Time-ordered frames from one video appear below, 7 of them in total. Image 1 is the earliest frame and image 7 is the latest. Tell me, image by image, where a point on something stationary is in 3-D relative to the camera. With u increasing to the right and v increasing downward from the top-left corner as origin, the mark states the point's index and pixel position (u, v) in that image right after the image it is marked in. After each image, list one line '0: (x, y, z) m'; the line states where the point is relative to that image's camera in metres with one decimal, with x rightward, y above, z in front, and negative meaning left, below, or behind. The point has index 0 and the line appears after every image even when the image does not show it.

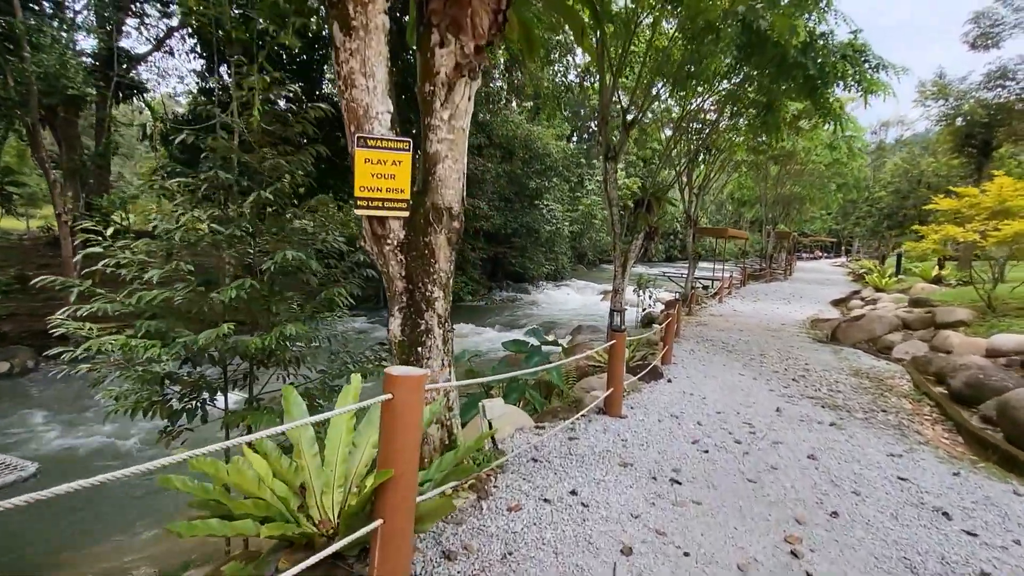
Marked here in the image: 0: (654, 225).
0: (+2.0, +0.9, +6.8) m
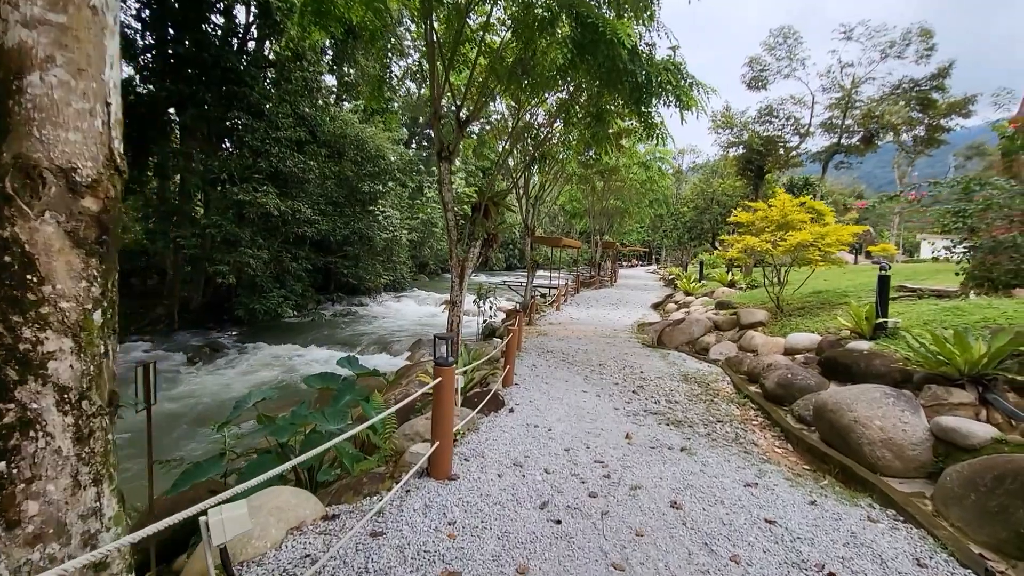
0: (-0.3, +0.8, +6.4) m
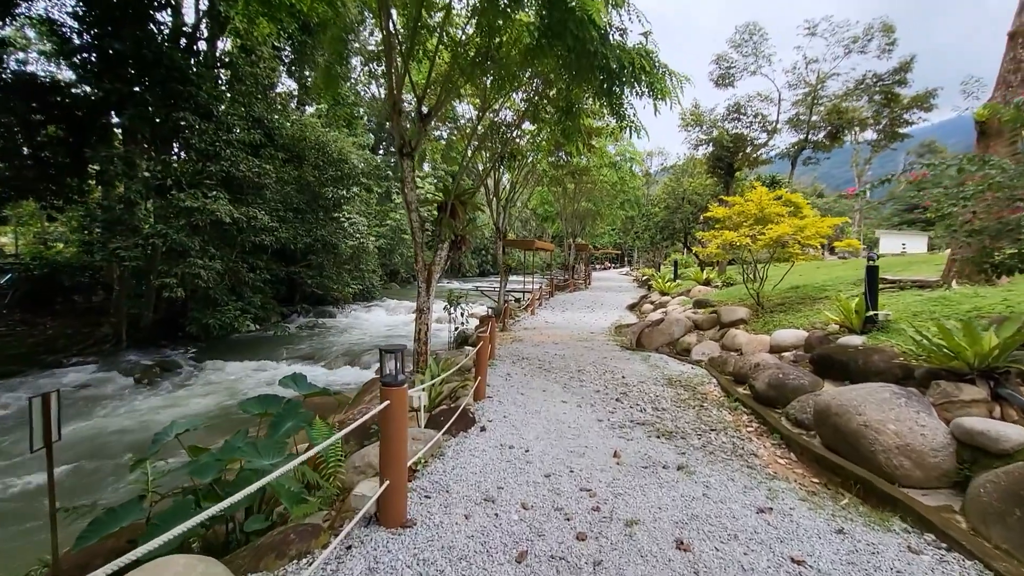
0: (-0.7, +0.7, +6.1) m
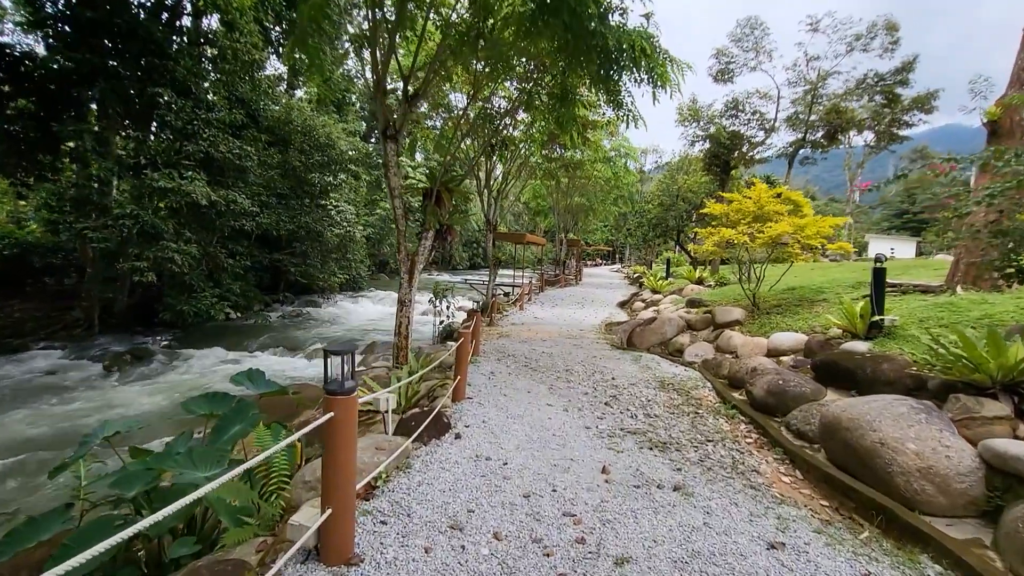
0: (-0.8, +0.8, +5.8) m
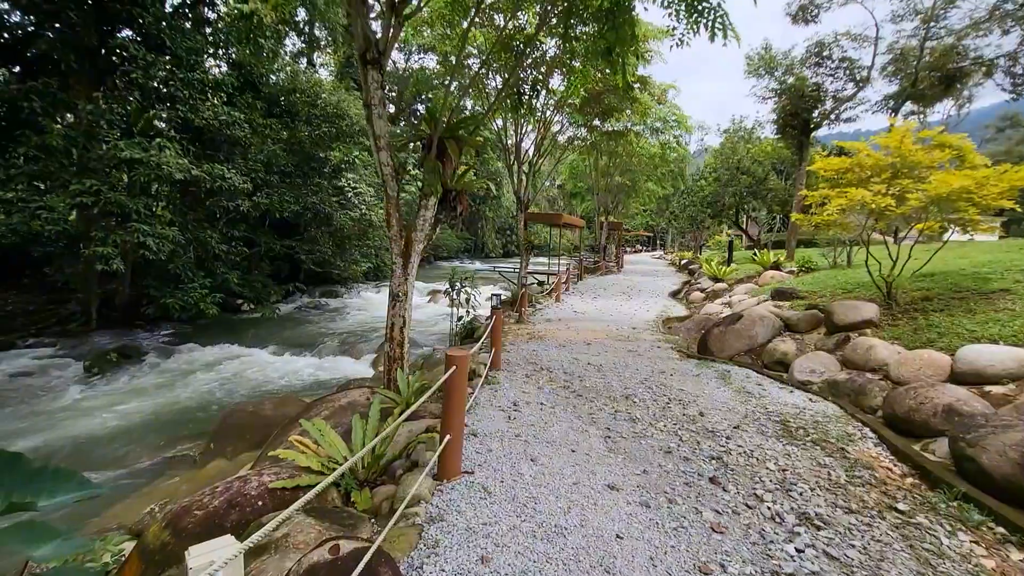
0: (-0.5, +0.9, +4.2) m
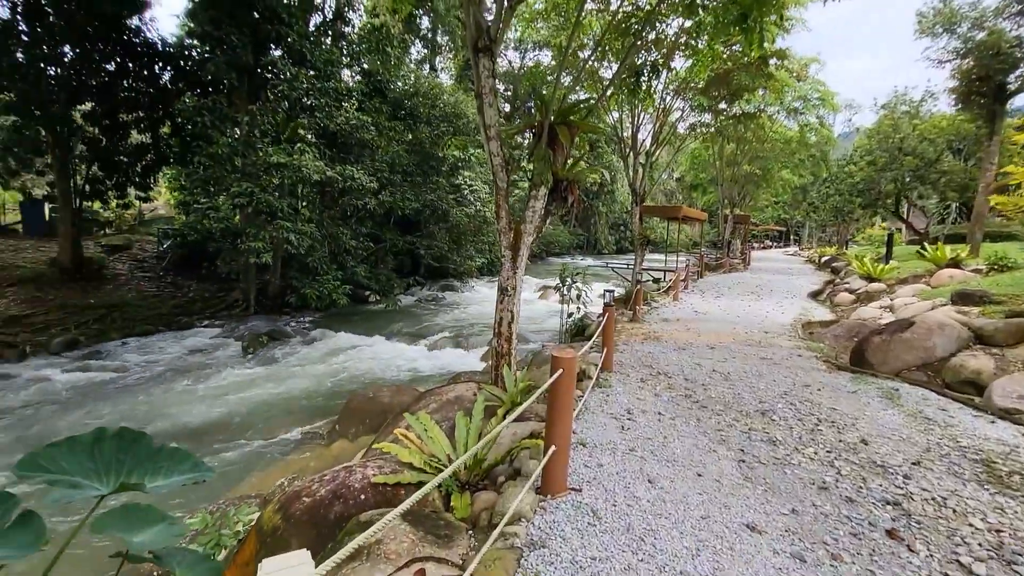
0: (+0.5, +0.9, +4.0) m
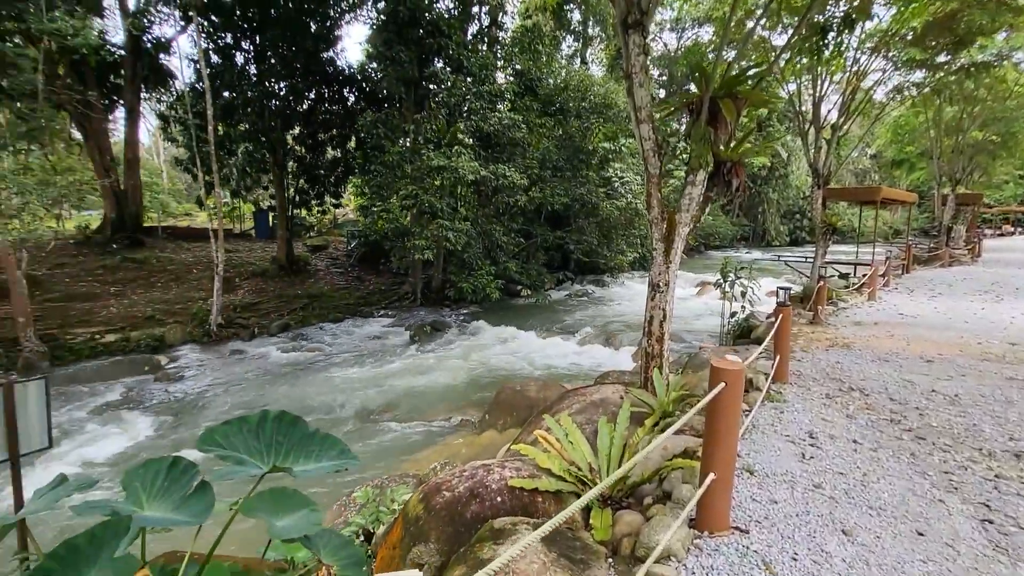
0: (+1.6, +1.0, +3.5) m
